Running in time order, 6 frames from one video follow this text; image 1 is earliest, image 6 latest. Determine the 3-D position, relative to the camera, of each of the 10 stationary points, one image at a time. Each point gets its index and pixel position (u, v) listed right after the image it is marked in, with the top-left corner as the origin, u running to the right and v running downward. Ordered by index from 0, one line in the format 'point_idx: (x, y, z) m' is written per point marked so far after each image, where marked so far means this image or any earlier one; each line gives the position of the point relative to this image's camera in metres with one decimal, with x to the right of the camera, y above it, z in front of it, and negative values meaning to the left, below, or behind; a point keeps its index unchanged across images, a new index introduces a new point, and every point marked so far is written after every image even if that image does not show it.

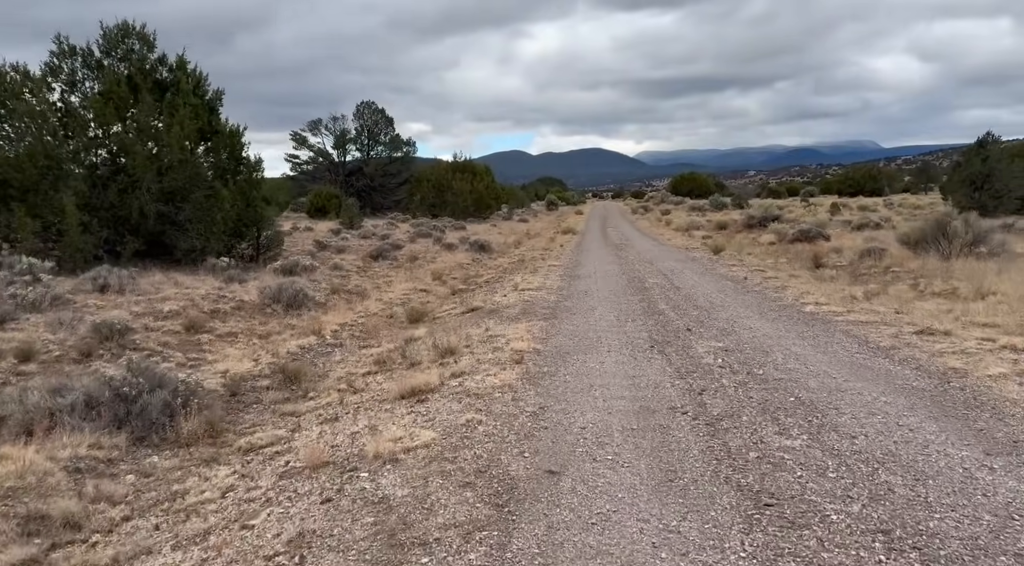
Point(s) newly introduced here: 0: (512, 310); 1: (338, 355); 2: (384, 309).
0: (0.0, -0.5, +15.9) m
1: (-2.7, -1.1, +12.9) m
2: (-2.8, -0.5, +18.2) m
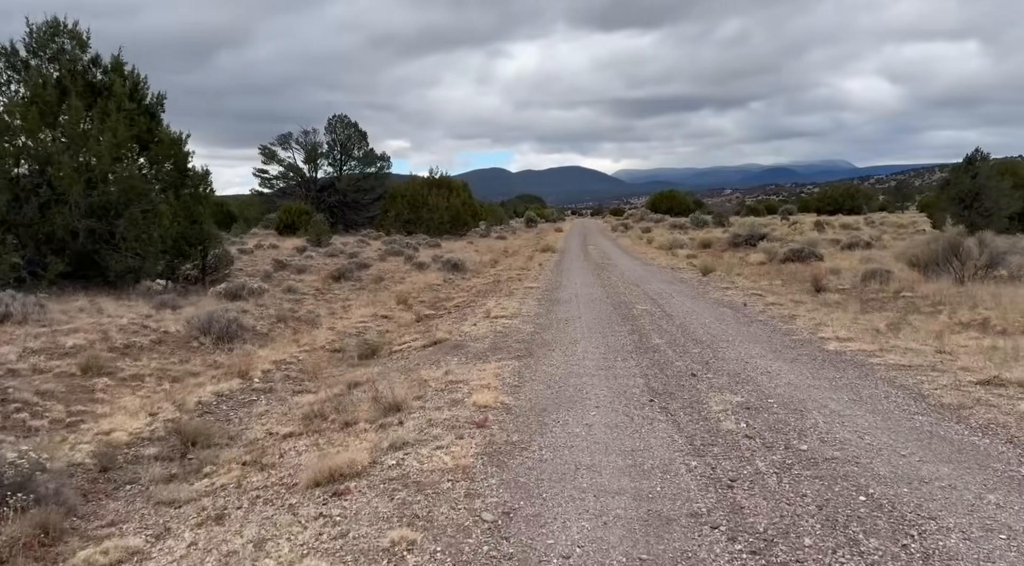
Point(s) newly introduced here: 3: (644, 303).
0: (-0.5, -1.0, +13.6) m
1: (-3.1, -1.5, +10.5) m
2: (-3.3, -1.1, +15.8) m
3: (+3.0, -0.4, +18.9) m
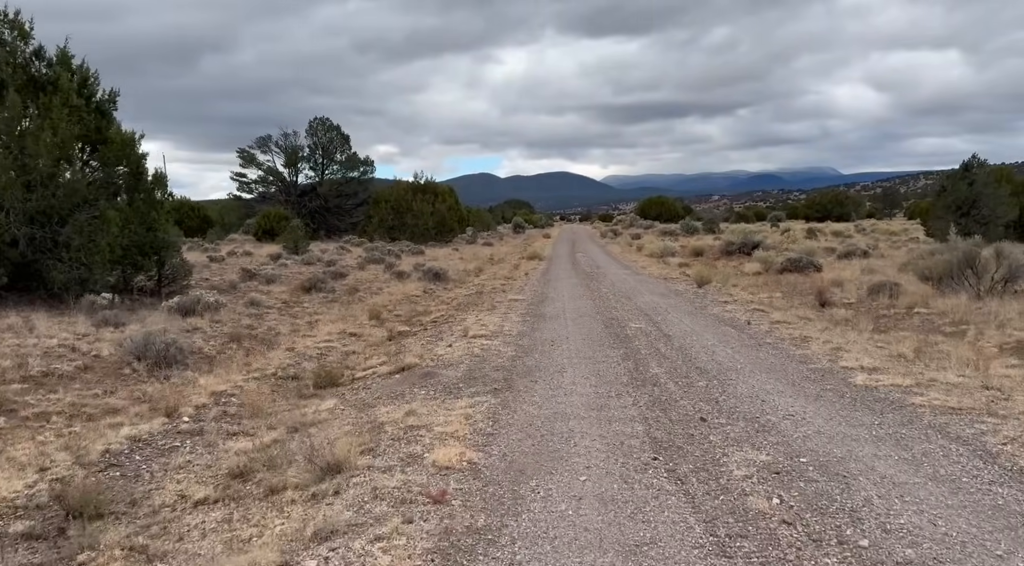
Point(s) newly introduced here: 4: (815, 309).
0: (-0.9, -1.2, +11.8) m
1: (-3.4, -1.8, +8.7) m
2: (-3.7, -1.3, +14.1) m
3: (+2.6, -0.8, +17.3) m
4: (+7.0, -0.6, +19.4) m
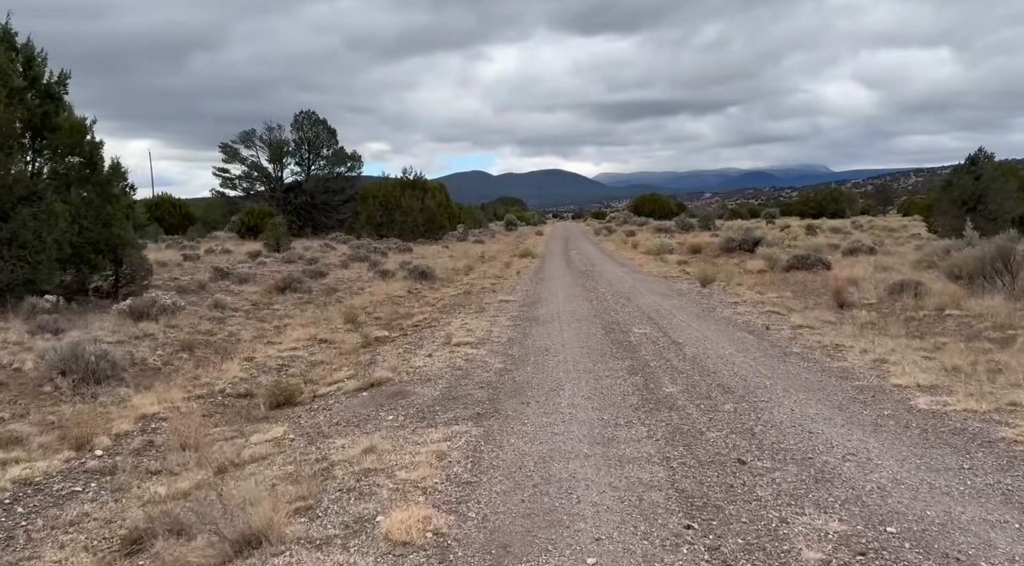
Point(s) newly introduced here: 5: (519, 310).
0: (-1.0, -1.3, +10.0) m
1: (-3.5, -1.8, +6.9) m
2: (-3.9, -1.4, +12.2) m
3: (+2.4, -0.8, +15.5) m
4: (+6.8, -0.6, +17.6) m
5: (+0.1, -0.6, +18.7) m
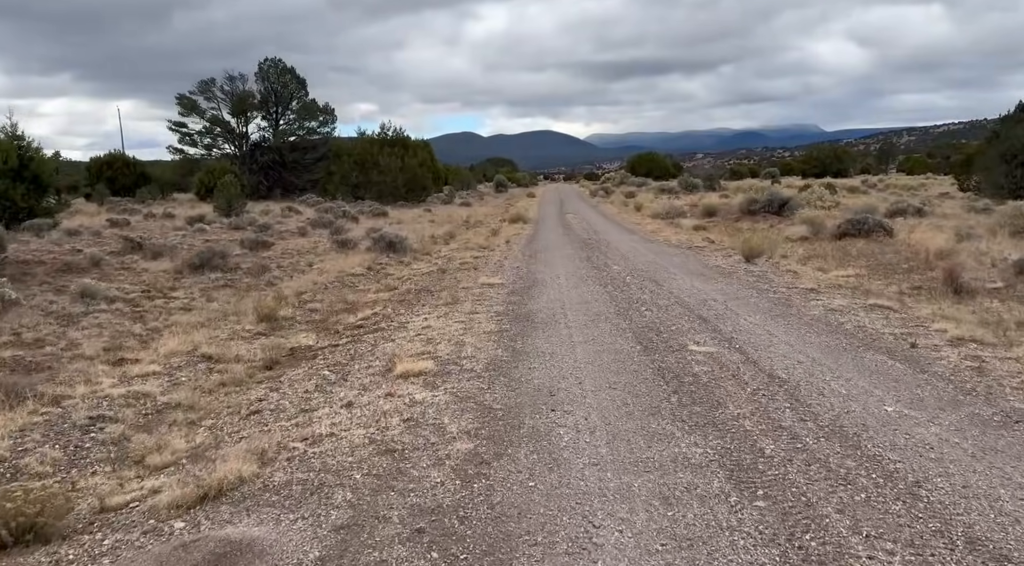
0: (-1.2, -1.3, +4.6) m
1: (-3.6, -2.0, +1.4) m
2: (-4.0, -1.4, +6.7) m
3: (+2.2, -0.6, +10.0) m
4: (+6.5, -0.3, +12.2) m
5: (-0.1, -0.3, +13.1) m
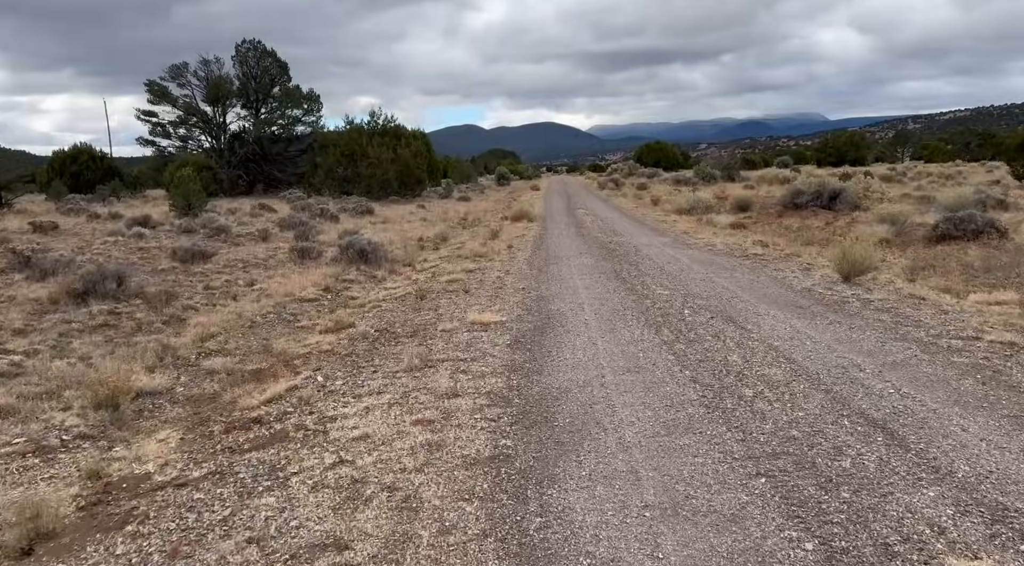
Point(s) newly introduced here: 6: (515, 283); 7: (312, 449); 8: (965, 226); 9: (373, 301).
0: (-1.1, -1.9, -0.6) m
1: (-3.6, -2.7, -3.7) m
2: (-4.0, -2.0, +1.6) m
3: (+2.2, -1.1, +4.8) m
4: (+6.6, -0.8, +7.0) m
5: (-0.1, -0.8, +8.0) m
6: (0.0, 0.0, +14.7) m
7: (-1.4, -1.2, +6.1) m
8: (+9.8, +1.2, +18.1) m
9: (-2.4, -0.3, +14.1) m
